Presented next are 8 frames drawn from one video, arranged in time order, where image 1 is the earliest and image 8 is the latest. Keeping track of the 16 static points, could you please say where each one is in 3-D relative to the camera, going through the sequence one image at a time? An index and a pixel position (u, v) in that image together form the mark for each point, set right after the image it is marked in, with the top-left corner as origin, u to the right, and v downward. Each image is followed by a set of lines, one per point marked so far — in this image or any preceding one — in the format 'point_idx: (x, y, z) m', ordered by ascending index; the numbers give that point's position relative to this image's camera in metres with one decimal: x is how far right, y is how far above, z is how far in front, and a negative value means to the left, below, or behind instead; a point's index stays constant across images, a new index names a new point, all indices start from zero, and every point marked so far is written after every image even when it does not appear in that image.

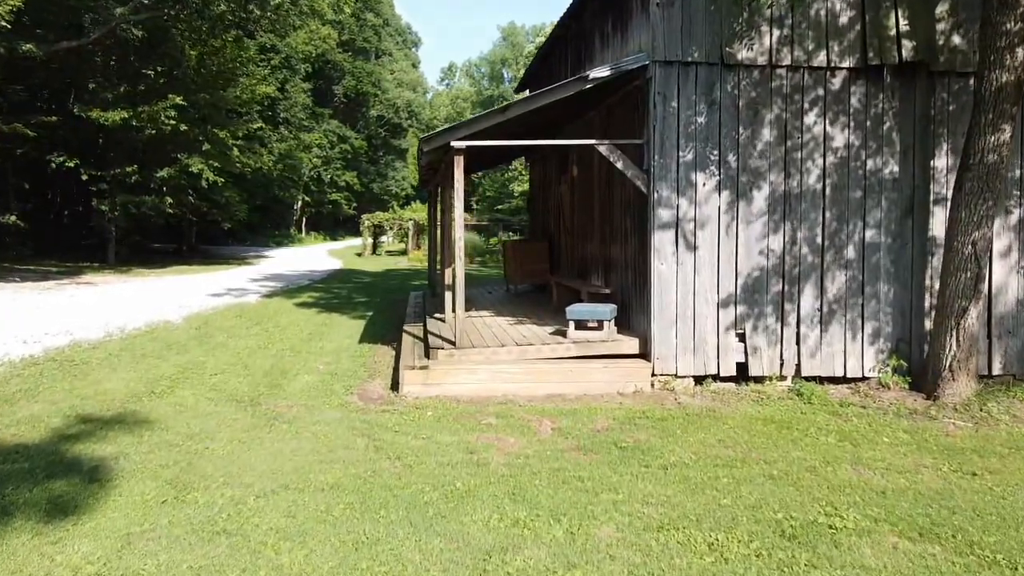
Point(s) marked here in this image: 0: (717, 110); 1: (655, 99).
0: (+1.3, +1.1, +6.5) m
1: (+0.9, +1.2, +6.5) m
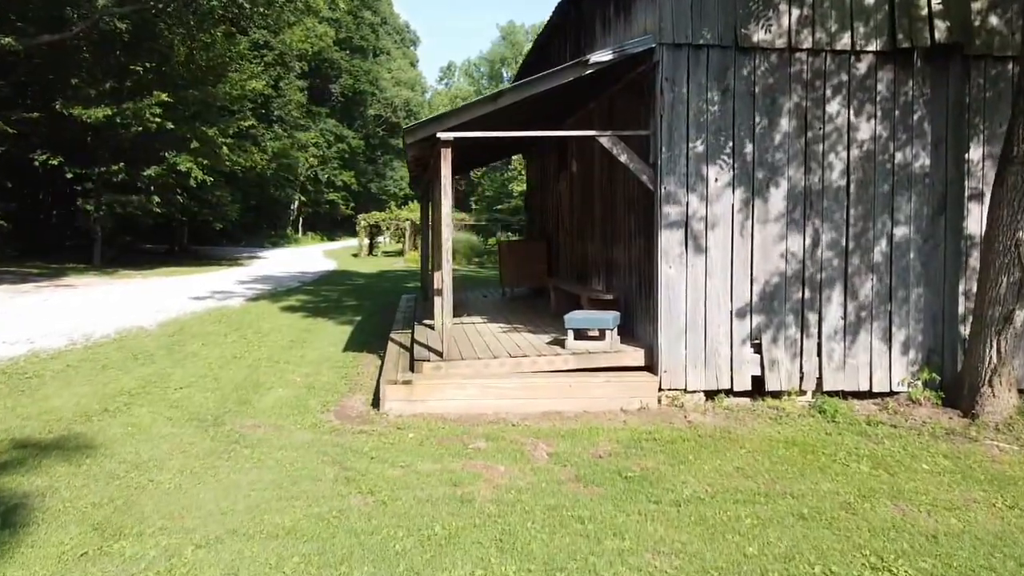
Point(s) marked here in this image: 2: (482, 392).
0: (+1.2, +1.1, +5.9) m
1: (+0.8, +1.1, +5.9) m
2: (-0.2, -0.6, +5.8) m
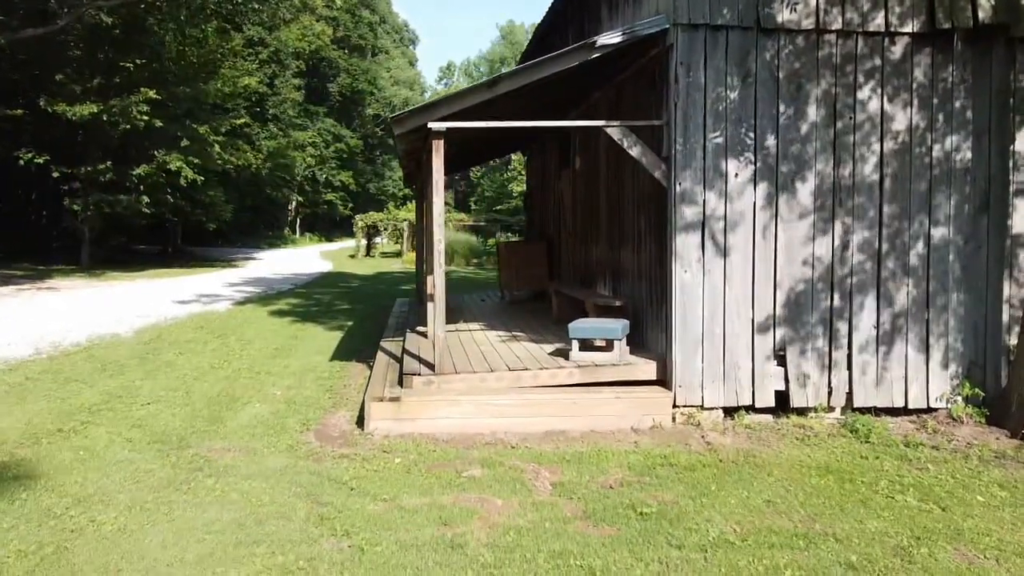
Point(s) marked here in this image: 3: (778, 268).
0: (+1.2, +1.1, +5.4) m
1: (+0.8, +1.1, +5.3) m
2: (-0.2, -0.6, +5.3) m
3: (+1.4, +0.1, +5.4) m
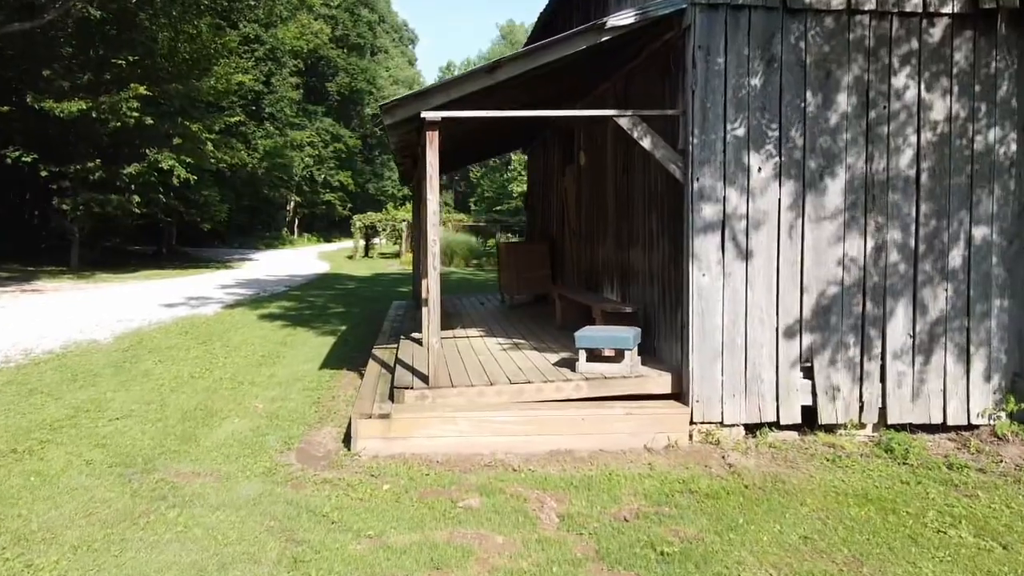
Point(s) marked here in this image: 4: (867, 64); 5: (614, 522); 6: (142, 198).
0: (+1.2, +1.0, +4.9) m
1: (+0.8, +1.1, +4.8) m
2: (-0.2, -0.6, +4.8) m
3: (+1.4, +0.1, +4.9) m
4: (+1.7, +1.1, +4.9) m
5: (+0.4, -0.8, +3.6) m
6: (-7.1, +1.7, +19.9) m
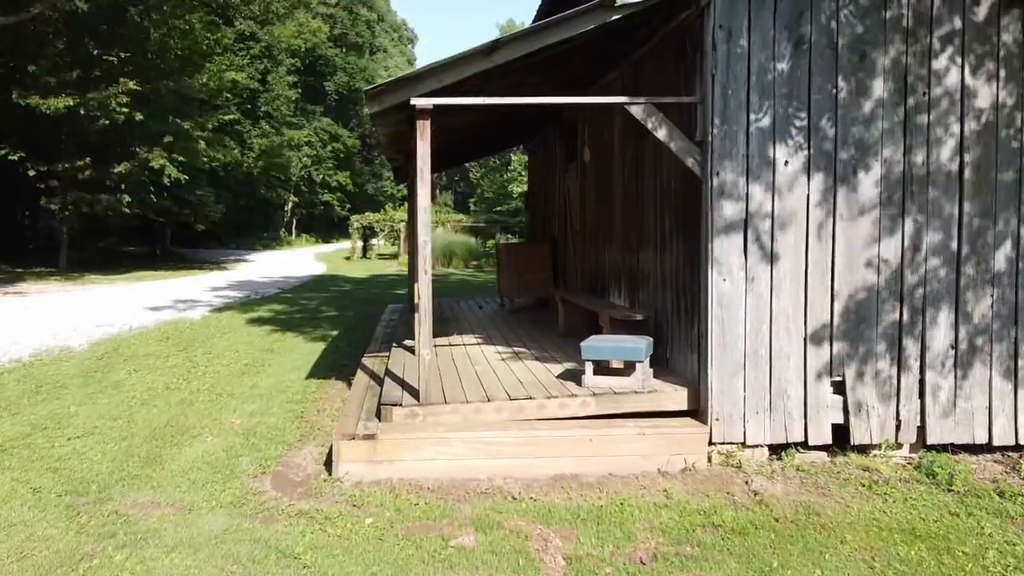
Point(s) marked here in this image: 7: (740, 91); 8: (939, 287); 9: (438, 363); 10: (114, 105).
0: (+1.2, +1.0, +4.4) m
1: (+0.8, +1.1, +4.3) m
2: (-0.2, -0.7, +4.3) m
3: (+1.4, +0.1, +4.5) m
4: (+1.7, +1.0, +4.4) m
5: (+0.4, -0.8, +3.2) m
6: (-7.1, +1.7, +19.4) m
7: (+1.0, +0.8, +4.4) m
8: (+1.9, 0.0, +4.5) m
9: (-0.4, -0.4, +5.7) m
10: (-6.6, +3.0, +17.2) m
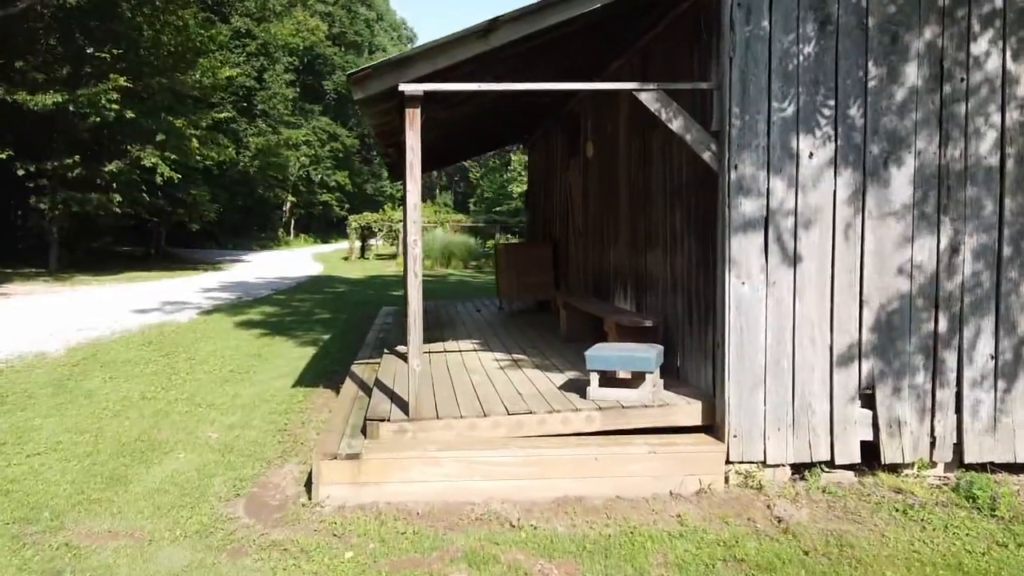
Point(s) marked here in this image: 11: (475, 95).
0: (+1.2, +1.0, +4.0) m
1: (+0.8, +1.0, +4.0) m
2: (-0.2, -0.7, +3.9) m
3: (+1.4, 0.0, +4.1) m
4: (+1.7, +1.0, +4.0) m
5: (+0.4, -0.9, +2.8) m
6: (-7.1, +1.7, +19.0) m
7: (+1.0, +0.8, +4.0) m
8: (+1.9, 0.0, +4.1) m
9: (-0.4, -0.4, +5.3) m
10: (-6.6, +3.0, +16.8) m
11: (-0.2, +1.0, +5.6) m
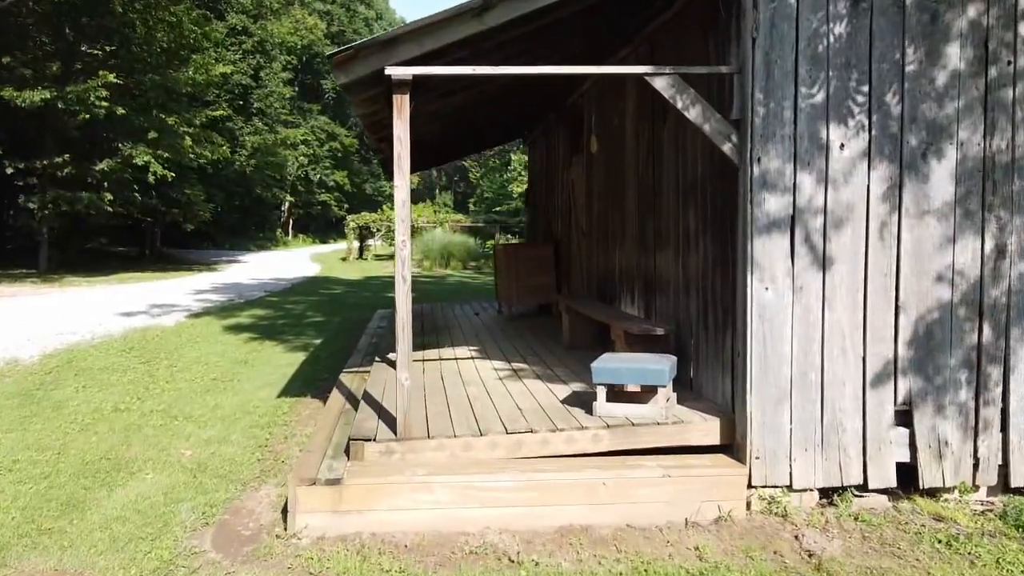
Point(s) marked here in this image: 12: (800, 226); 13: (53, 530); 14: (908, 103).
0: (+1.2, +1.0, +3.6) m
1: (+0.8, +1.0, +3.6) m
2: (-0.2, -0.7, +3.5) m
3: (+1.4, 0.0, +3.7) m
4: (+1.7, +1.0, +3.7) m
5: (+0.3, -0.9, +2.4) m
6: (-7.1, +1.7, +18.6) m
7: (+1.0, +0.8, +3.6) m
8: (+1.8, 0.0, +3.7) m
9: (-0.4, -0.4, +4.9) m
10: (-6.6, +3.0, +16.4) m
11: (-0.2, +1.0, +5.2) m
12: (+1.0, +0.2, +3.6) m
13: (-1.5, -0.8, +3.4) m
14: (+1.4, +0.6, +3.6) m
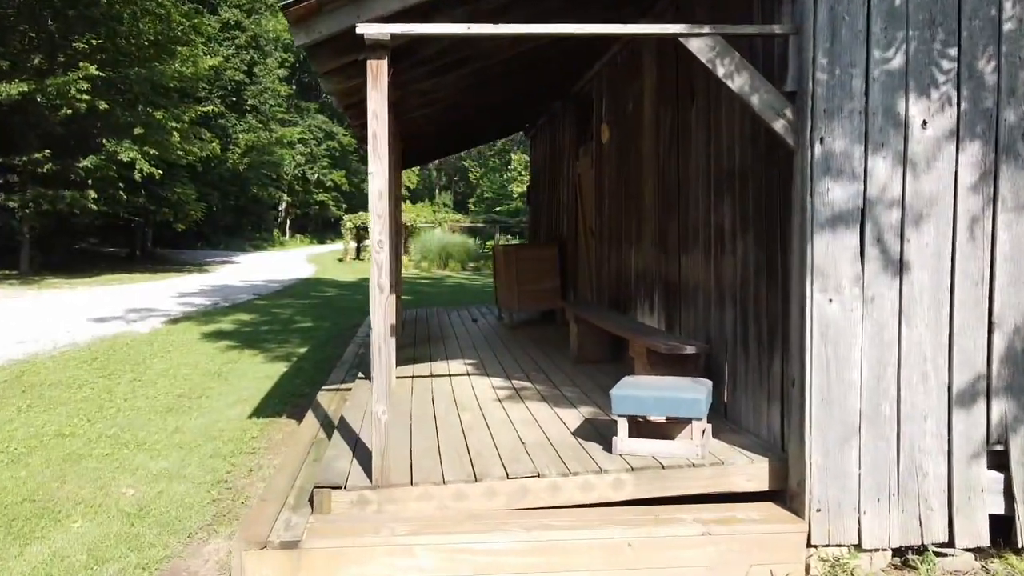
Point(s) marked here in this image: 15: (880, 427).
0: (+1.2, +0.9, +2.9) m
1: (+0.8, +1.0, +2.9) m
2: (-0.2, -0.7, +2.8) m
3: (+1.4, 0.0, +3.0) m
4: (+1.7, +1.0, +2.9) m
5: (+0.4, -0.9, +1.7) m
6: (-7.1, +1.6, +17.9) m
7: (+1.0, +0.8, +2.9) m
8: (+1.9, -0.1, +3.0) m
9: (-0.4, -0.5, +4.2) m
10: (-6.6, +3.0, +15.7) m
11: (-0.2, +1.0, +4.5) m
12: (+1.0, +0.2, +2.9) m
13: (-1.5, -0.8, +2.7) m
14: (+1.4, +0.6, +2.9) m
15: (+1.1, -0.4, +3.0) m
